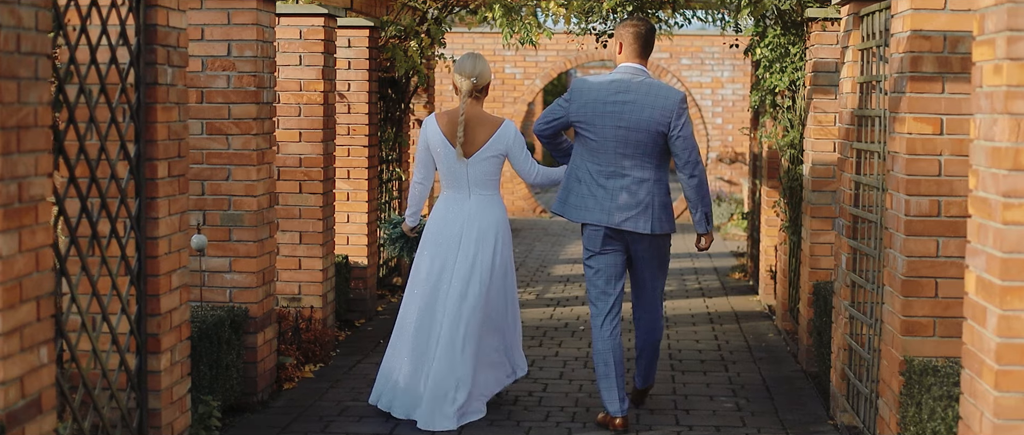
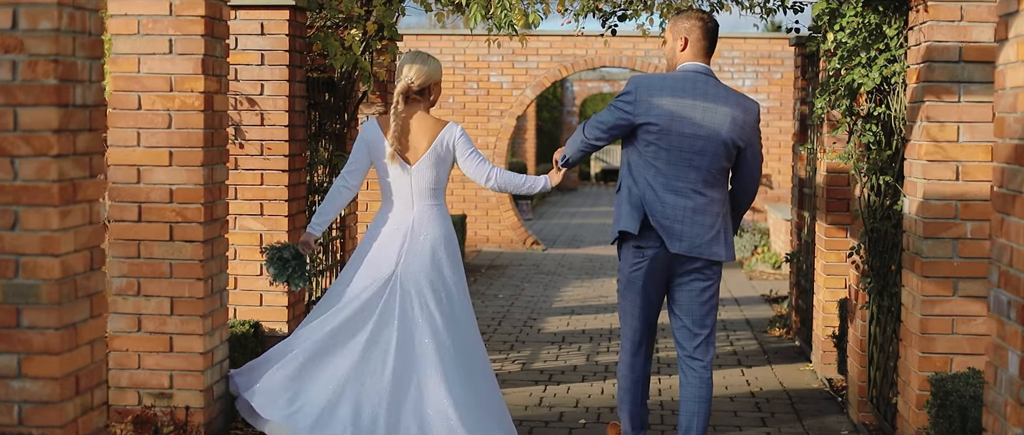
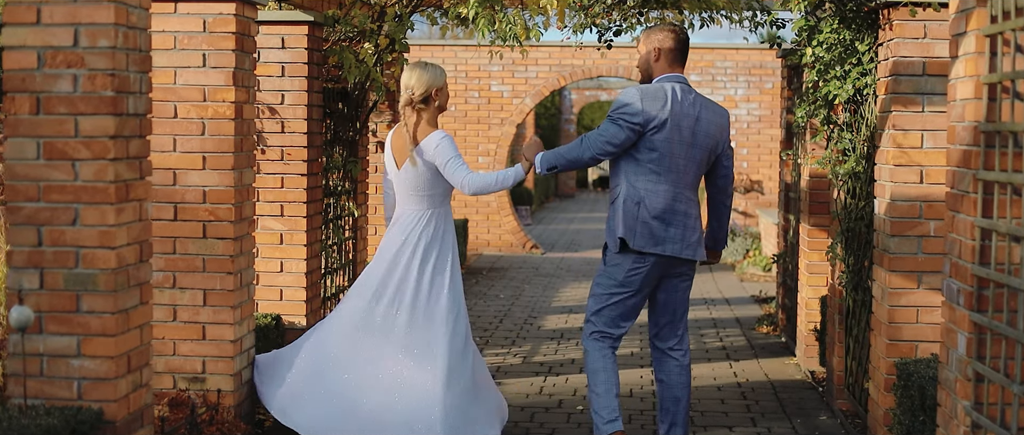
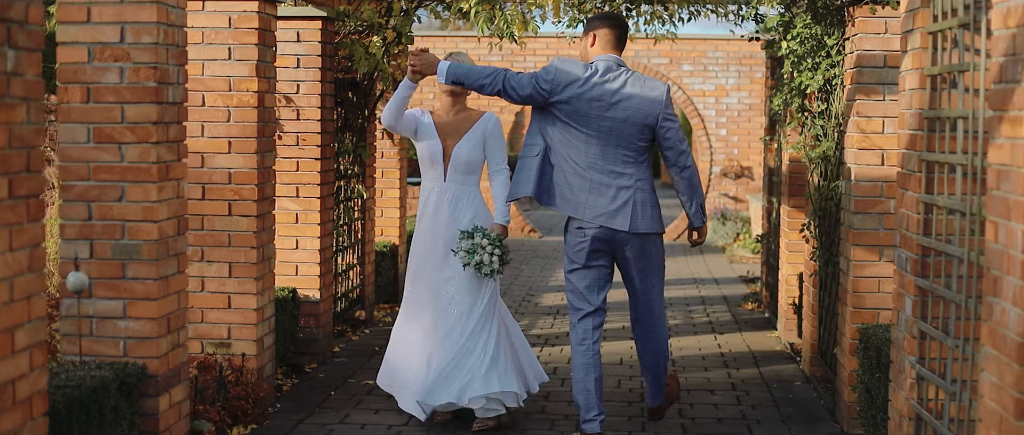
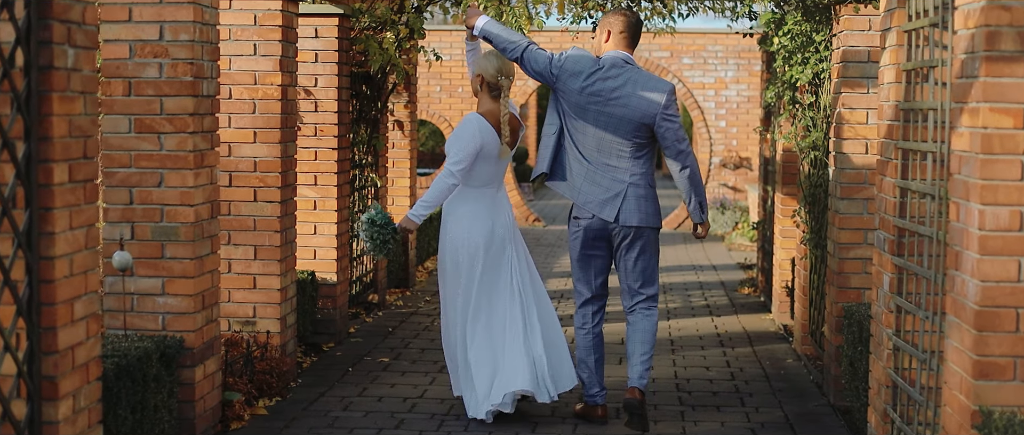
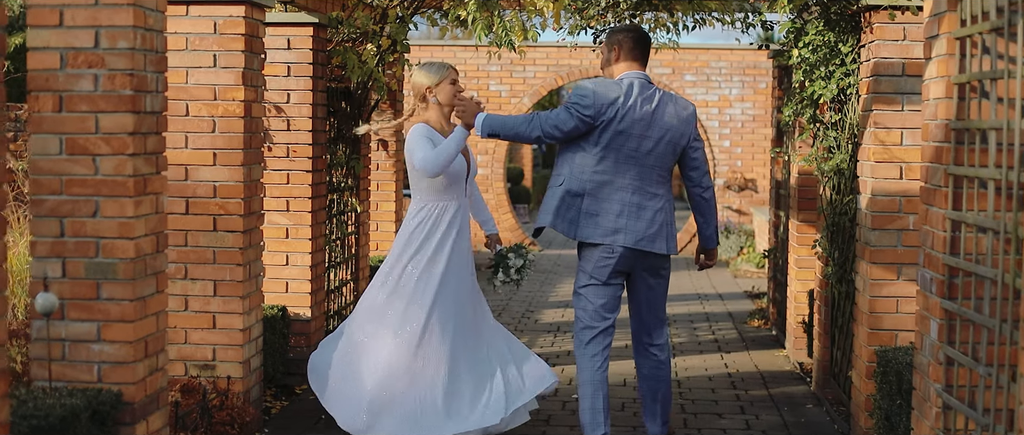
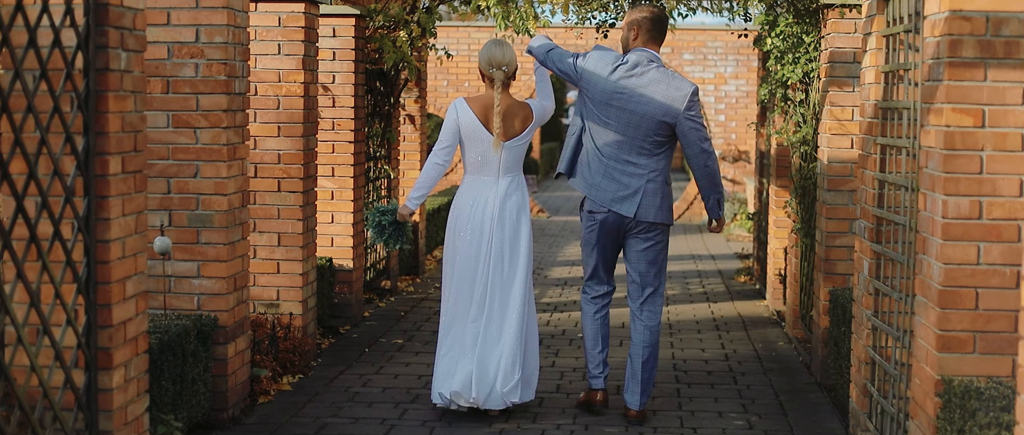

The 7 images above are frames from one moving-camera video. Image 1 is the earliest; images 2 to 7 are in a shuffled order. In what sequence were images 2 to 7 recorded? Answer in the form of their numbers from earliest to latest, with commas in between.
7, 5, 4, 6, 3, 2
